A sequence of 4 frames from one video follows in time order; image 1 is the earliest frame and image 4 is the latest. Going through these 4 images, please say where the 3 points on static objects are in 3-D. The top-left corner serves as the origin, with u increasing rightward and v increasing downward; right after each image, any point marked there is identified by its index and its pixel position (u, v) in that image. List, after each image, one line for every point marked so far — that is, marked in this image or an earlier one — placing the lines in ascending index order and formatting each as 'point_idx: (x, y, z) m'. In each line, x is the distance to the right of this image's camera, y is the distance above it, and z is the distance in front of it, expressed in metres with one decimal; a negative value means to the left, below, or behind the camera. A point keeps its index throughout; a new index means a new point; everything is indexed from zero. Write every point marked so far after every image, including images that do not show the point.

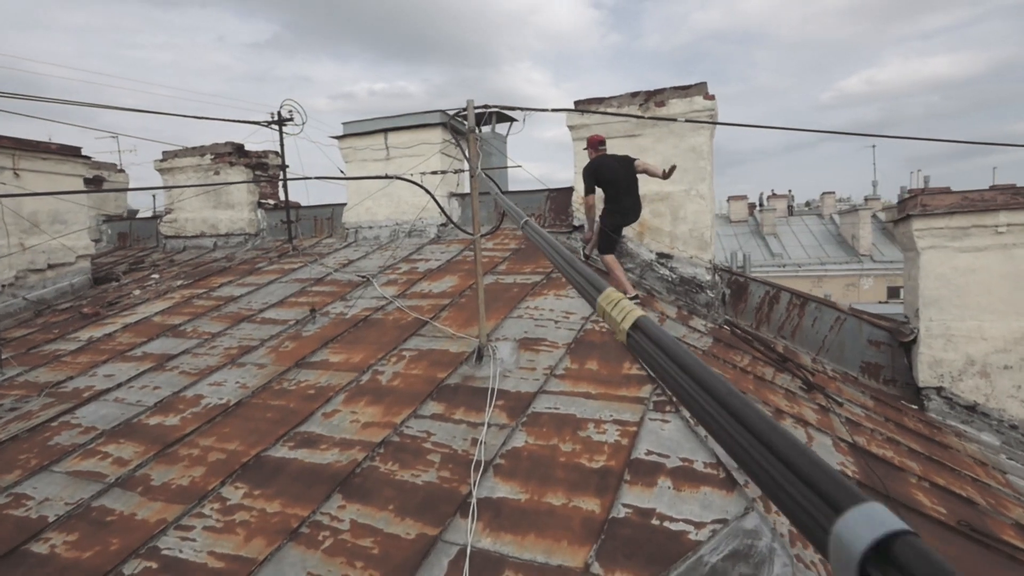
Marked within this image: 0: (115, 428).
0: (-2.2, -0.8, +3.3) m
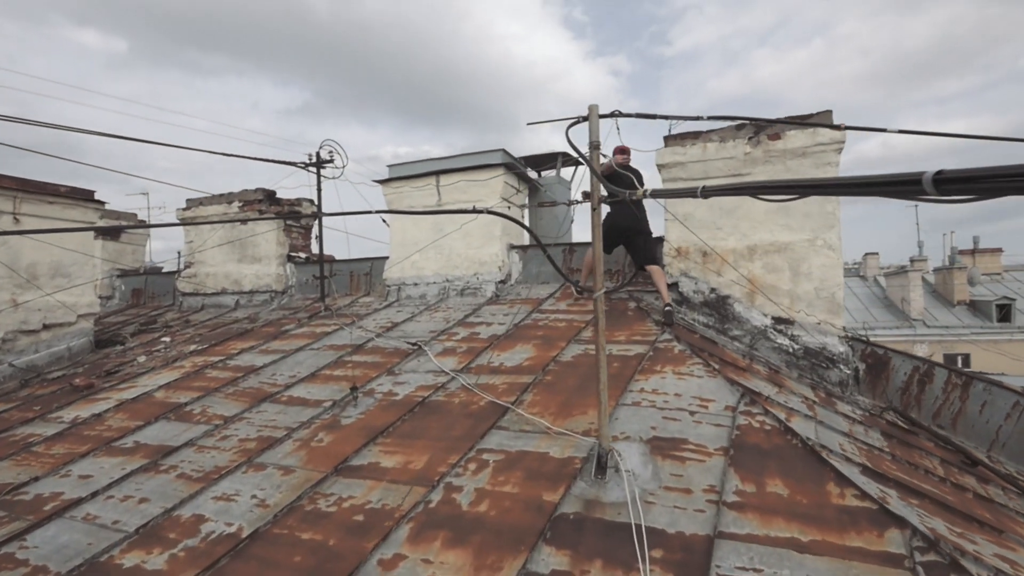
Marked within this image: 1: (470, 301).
0: (-1.7, -1.1, +2.3) m
1: (-0.4, -0.1, +5.4) m
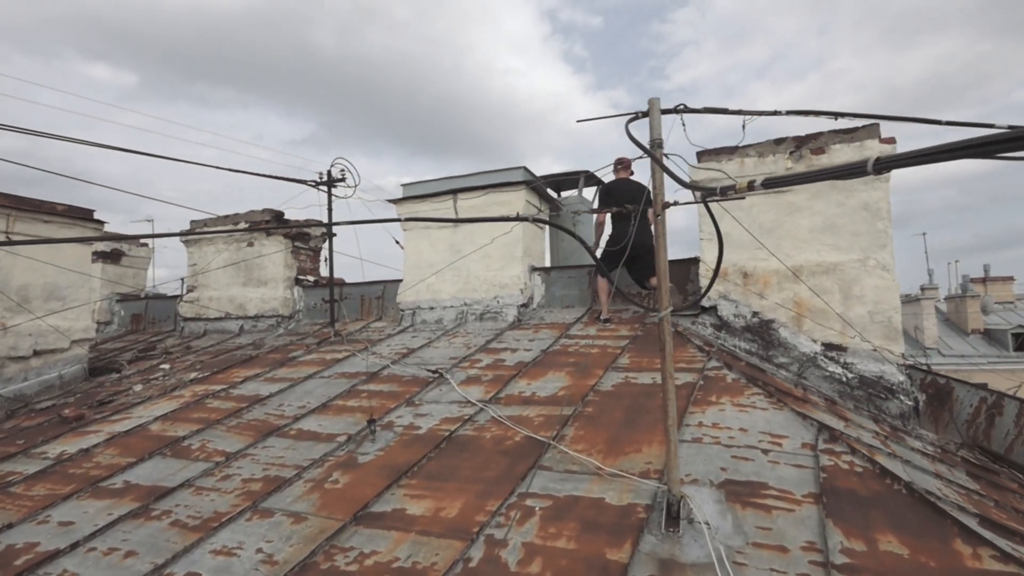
0: (-1.5, -1.1, +1.9) m
1: (-0.2, -0.3, +5.1) m
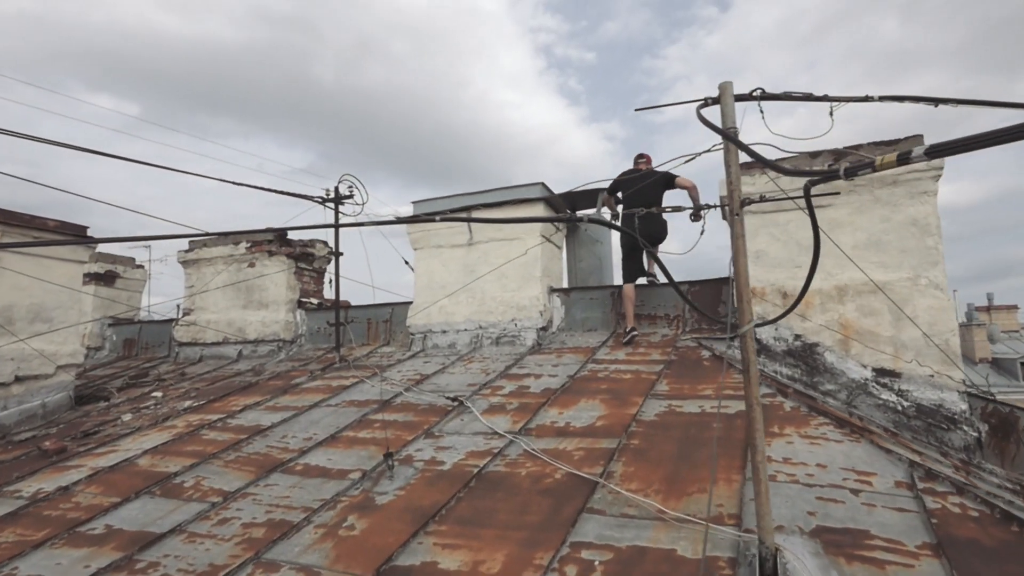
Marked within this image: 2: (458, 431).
0: (-1.3, -1.2, +1.5) m
1: (0.0, -0.5, +4.8) m
2: (-0.3, -0.8, +3.2) m
